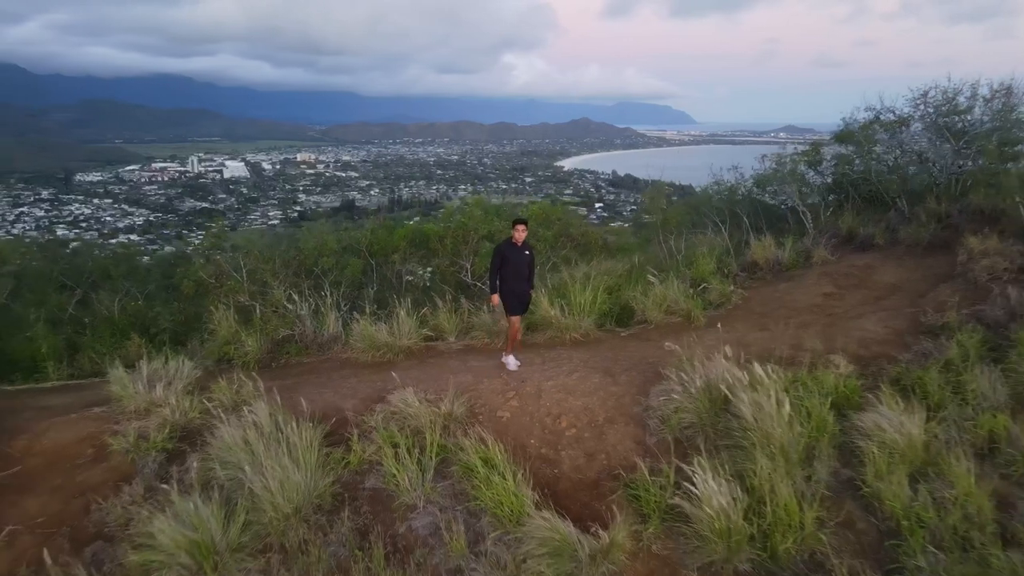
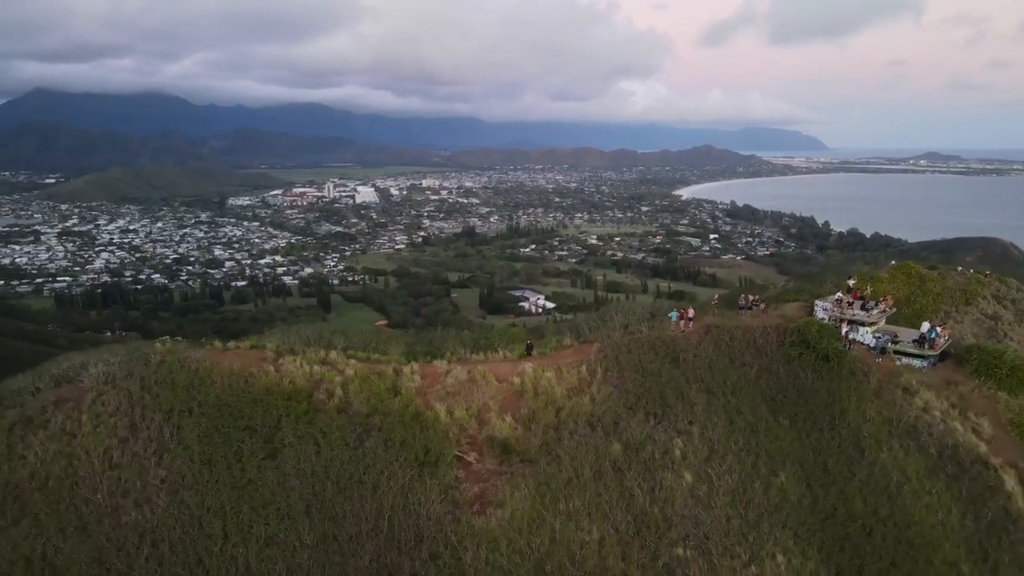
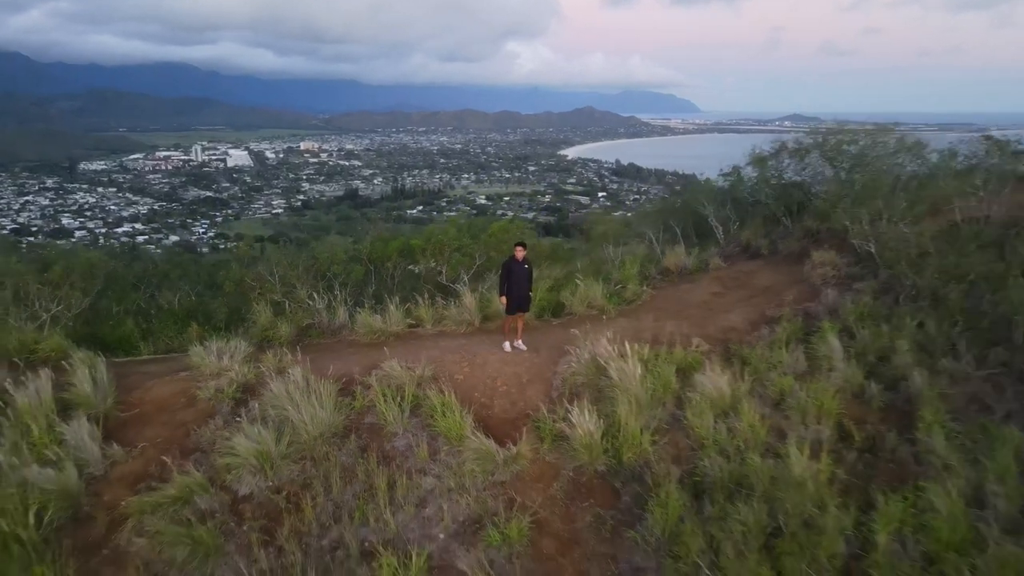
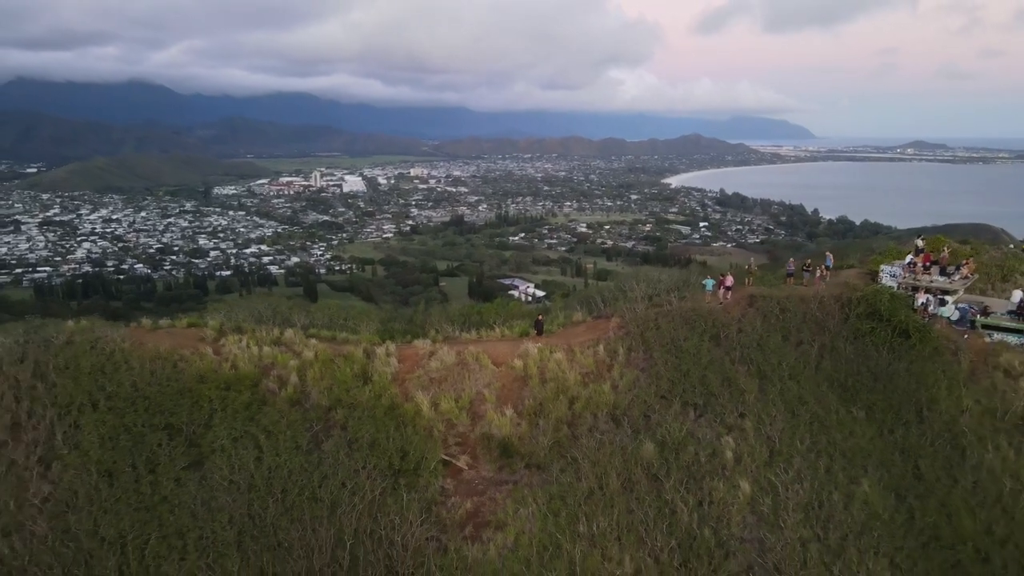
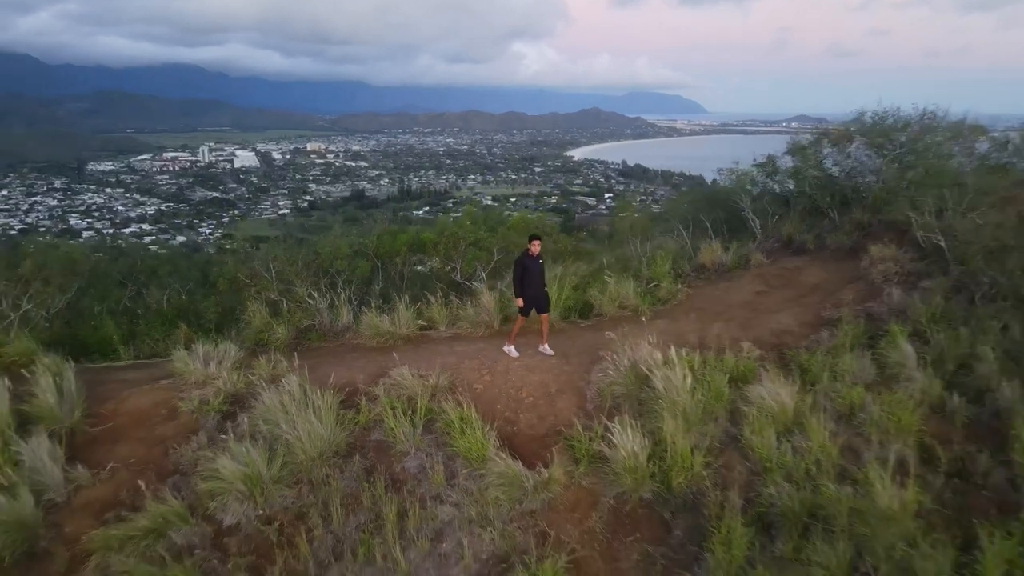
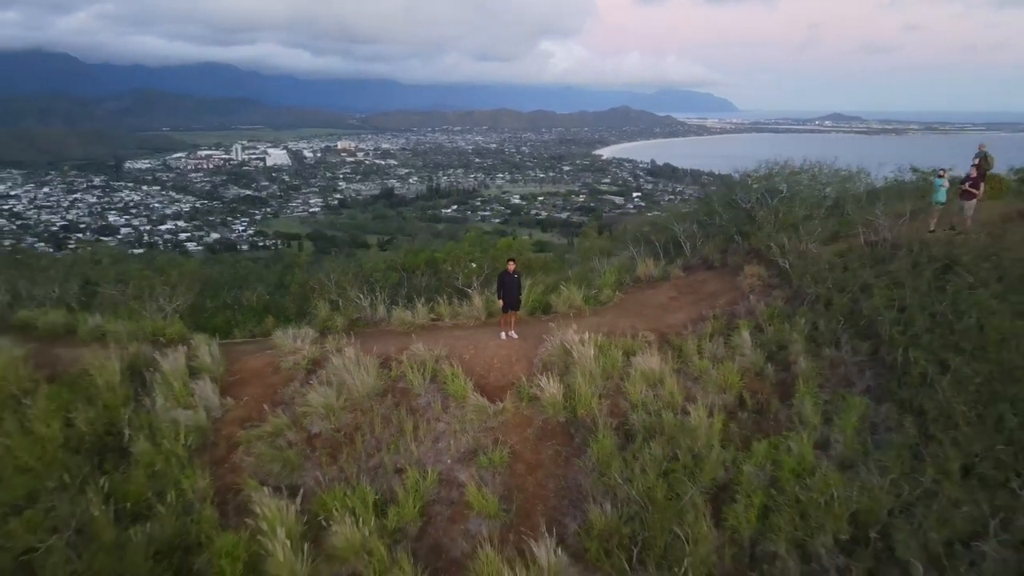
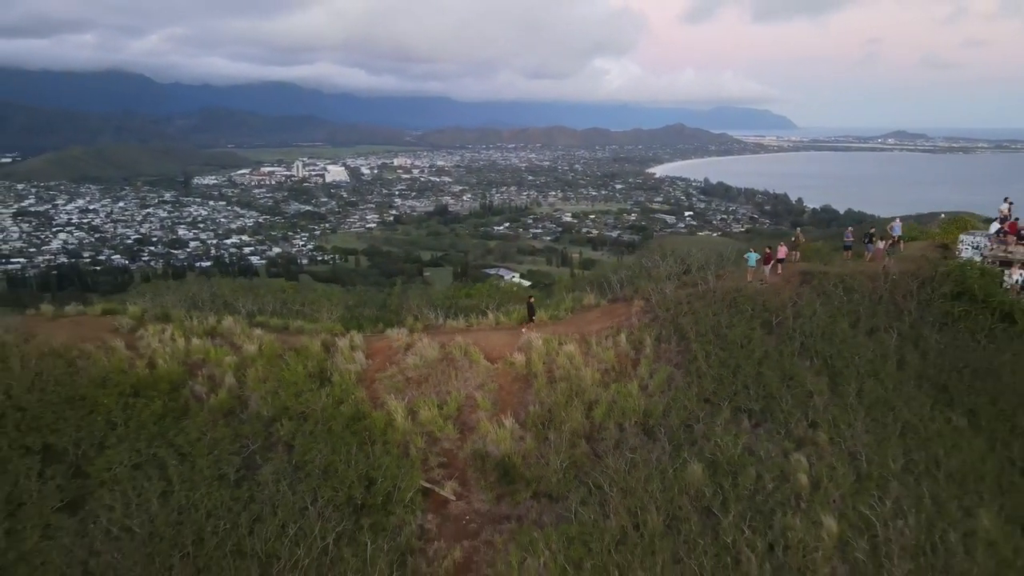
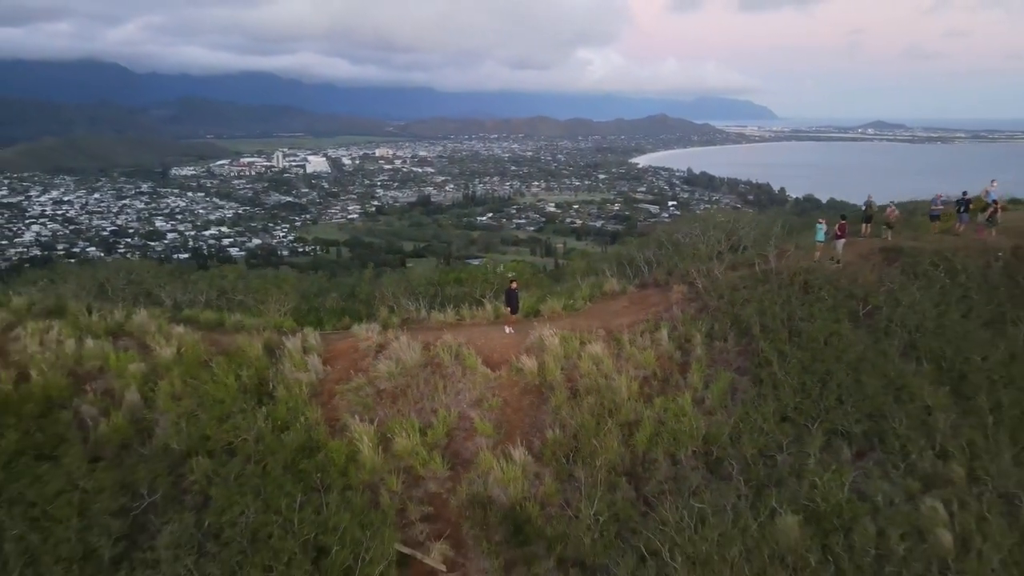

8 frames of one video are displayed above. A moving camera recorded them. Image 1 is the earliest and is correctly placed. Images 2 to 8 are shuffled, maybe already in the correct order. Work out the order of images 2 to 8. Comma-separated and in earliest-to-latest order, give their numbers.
5, 3, 6, 8, 7, 4, 2
